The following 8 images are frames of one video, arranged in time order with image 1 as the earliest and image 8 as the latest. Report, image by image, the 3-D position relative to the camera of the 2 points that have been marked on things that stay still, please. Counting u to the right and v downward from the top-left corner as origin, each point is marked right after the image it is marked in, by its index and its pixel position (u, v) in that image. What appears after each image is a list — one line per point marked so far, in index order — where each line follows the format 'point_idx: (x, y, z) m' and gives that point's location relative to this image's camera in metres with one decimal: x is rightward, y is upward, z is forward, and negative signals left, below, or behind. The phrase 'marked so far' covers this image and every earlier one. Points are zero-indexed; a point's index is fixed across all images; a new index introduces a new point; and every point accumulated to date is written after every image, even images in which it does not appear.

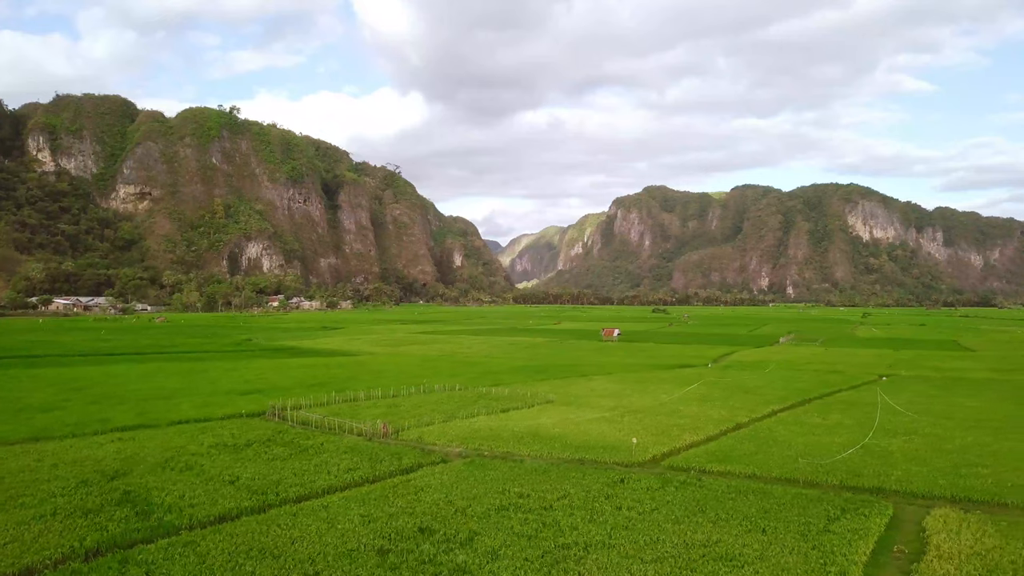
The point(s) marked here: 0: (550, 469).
0: (+1.0, -5.2, +17.4) m
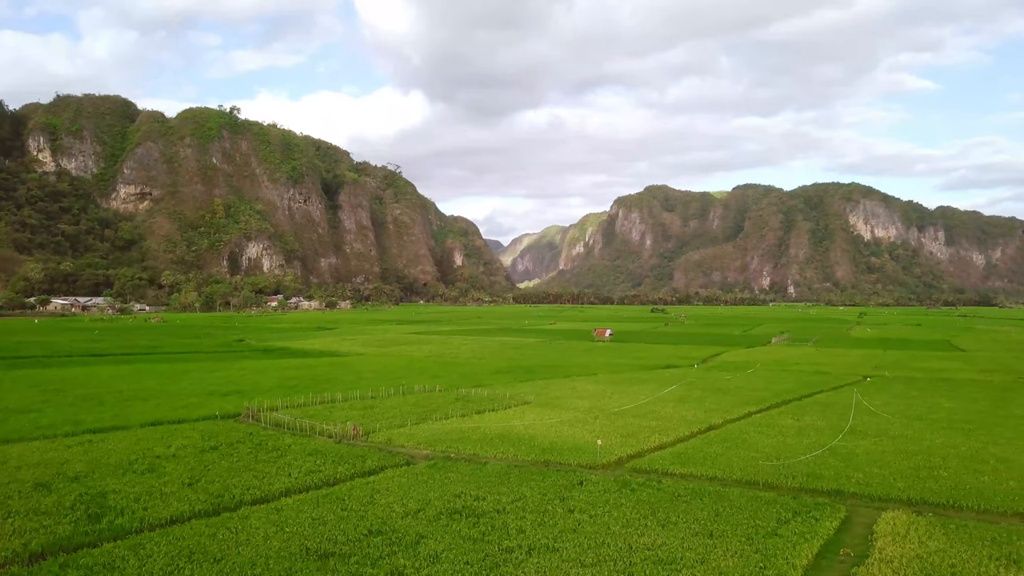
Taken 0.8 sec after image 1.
0: (-0.1, -5.3, +17.4) m
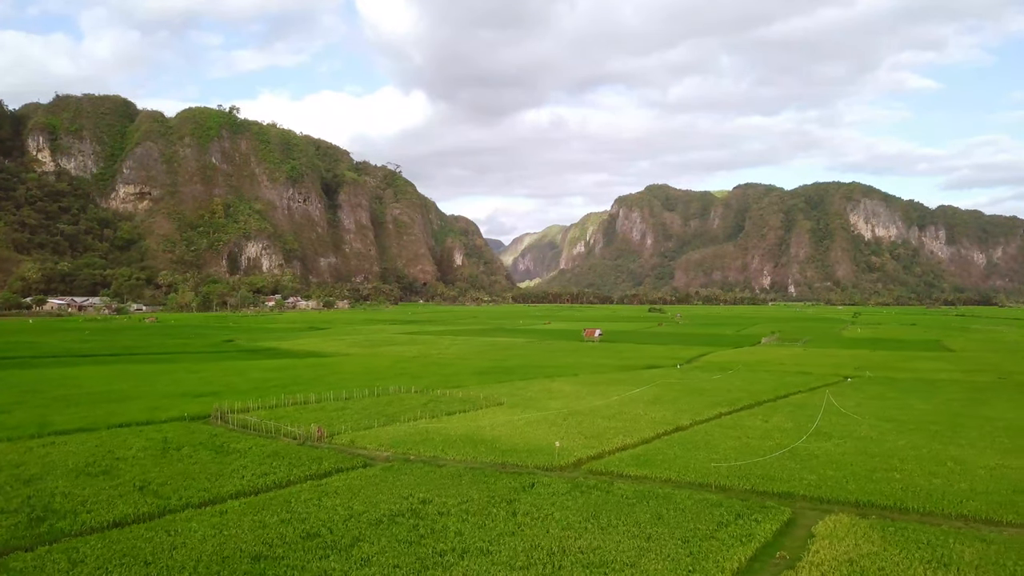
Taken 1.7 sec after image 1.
0: (-1.4, -5.4, +17.5) m
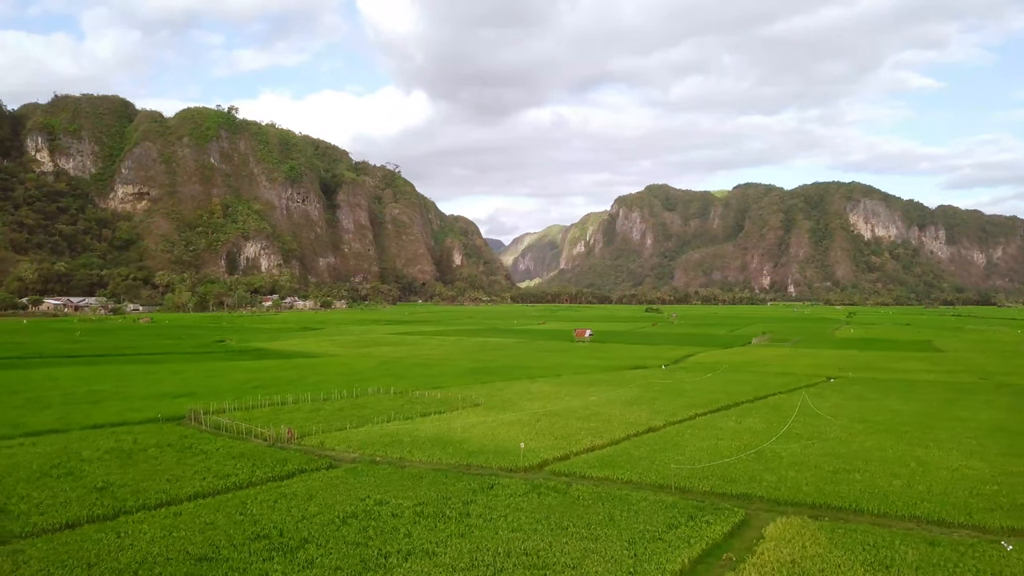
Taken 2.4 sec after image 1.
0: (-2.5, -5.5, +17.5) m
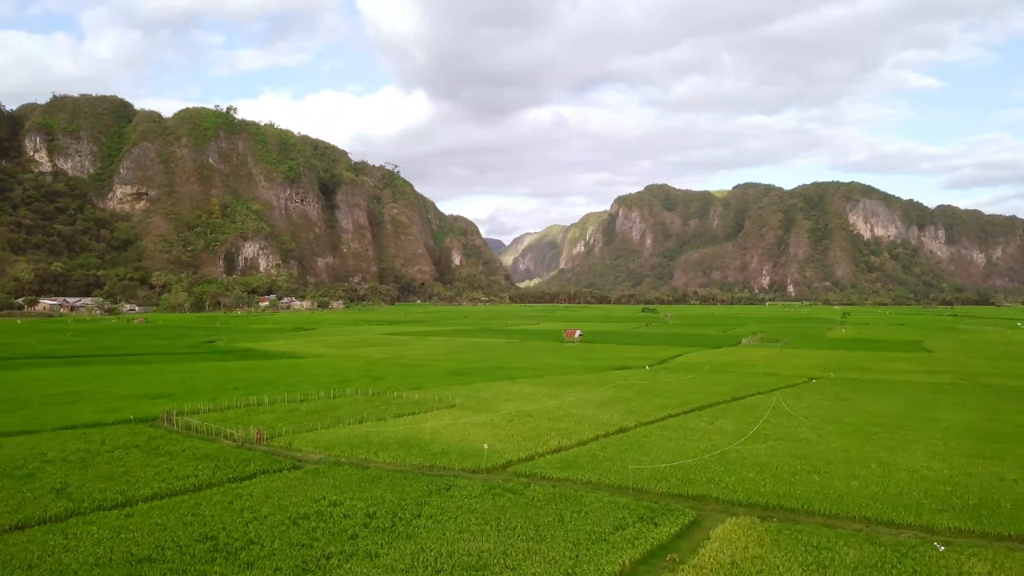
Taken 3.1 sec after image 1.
0: (-3.7, -5.5, +17.6) m
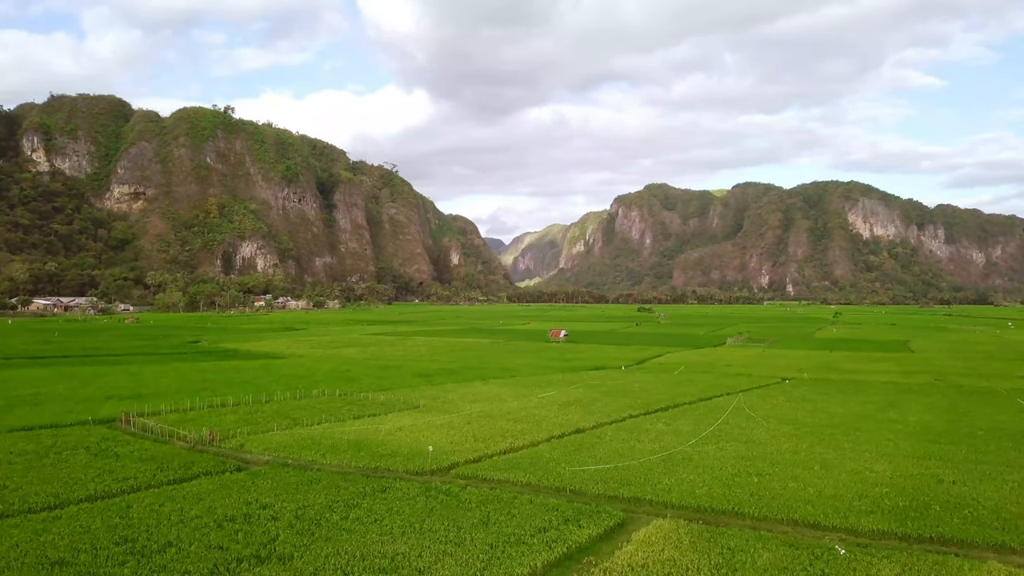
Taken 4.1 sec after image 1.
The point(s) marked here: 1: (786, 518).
0: (-5.4, -5.6, +17.6) m
1: (+6.7, -5.6, +14.8) m
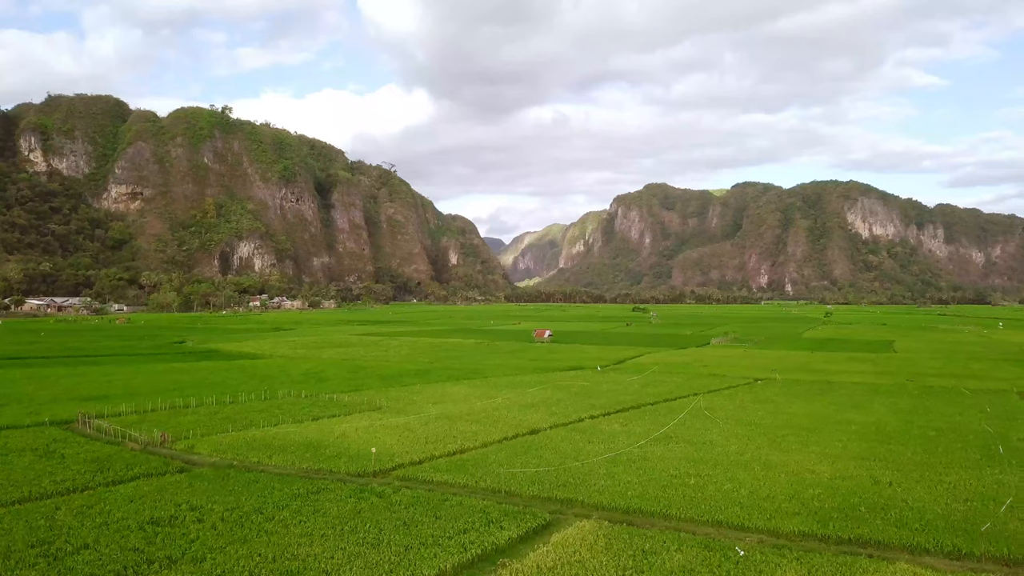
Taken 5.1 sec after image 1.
0: (-7.3, -5.6, +17.7) m
1: (+4.9, -5.7, +14.9) m
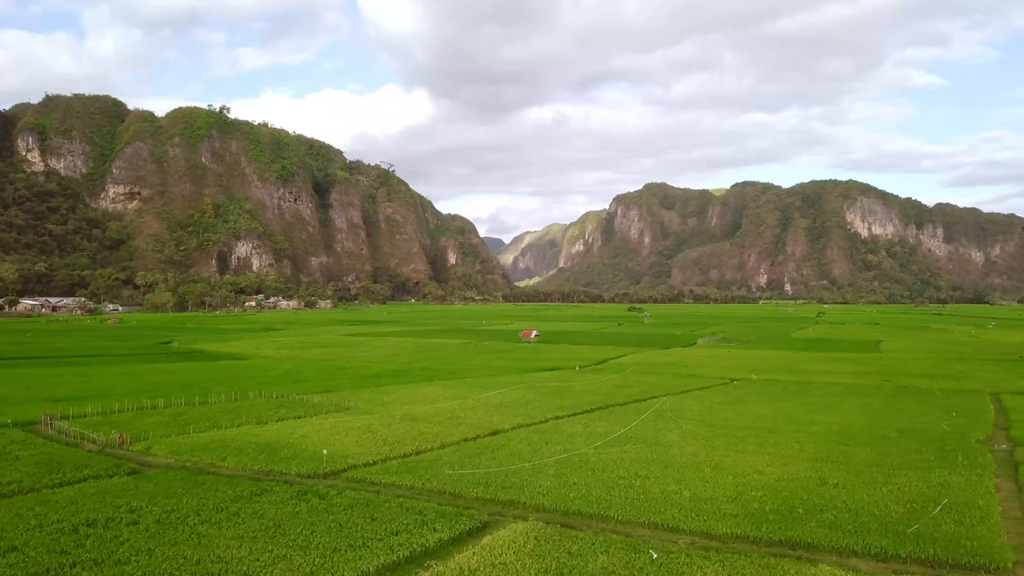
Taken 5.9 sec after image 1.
0: (-8.8, -5.7, +17.7) m
1: (+3.4, -5.7, +14.9) m
